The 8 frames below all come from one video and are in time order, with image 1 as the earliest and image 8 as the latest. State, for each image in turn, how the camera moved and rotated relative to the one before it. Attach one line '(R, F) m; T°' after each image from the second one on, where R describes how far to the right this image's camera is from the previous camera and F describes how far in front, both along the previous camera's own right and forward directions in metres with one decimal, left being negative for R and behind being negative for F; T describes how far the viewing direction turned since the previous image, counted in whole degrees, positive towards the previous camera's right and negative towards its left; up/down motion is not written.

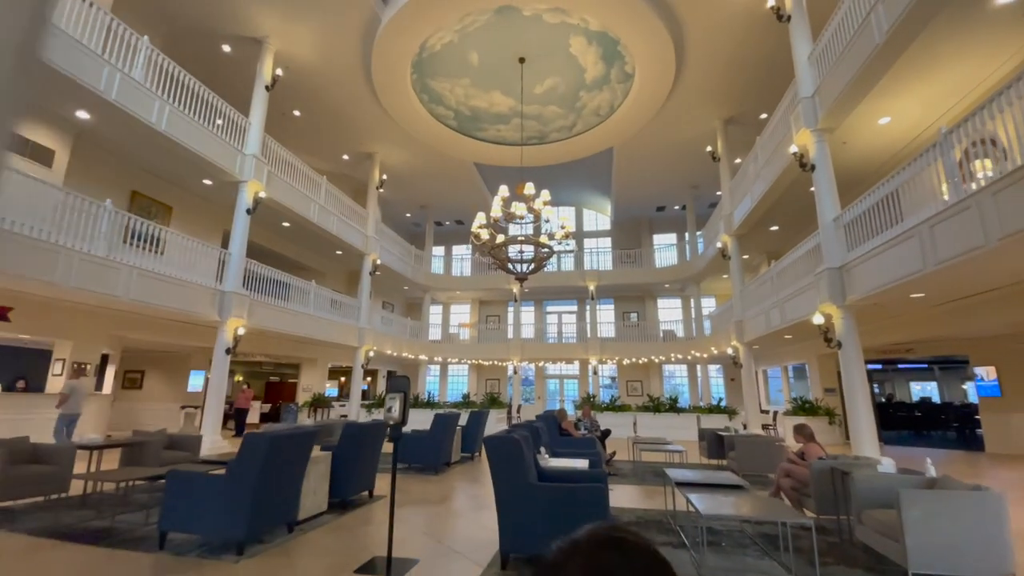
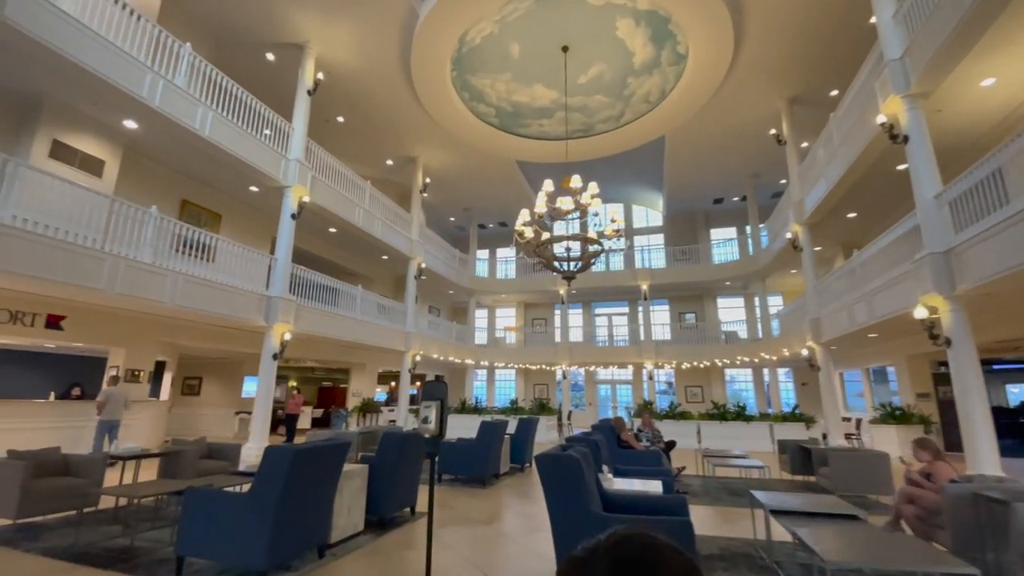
(0.0, +0.5) m; -6°
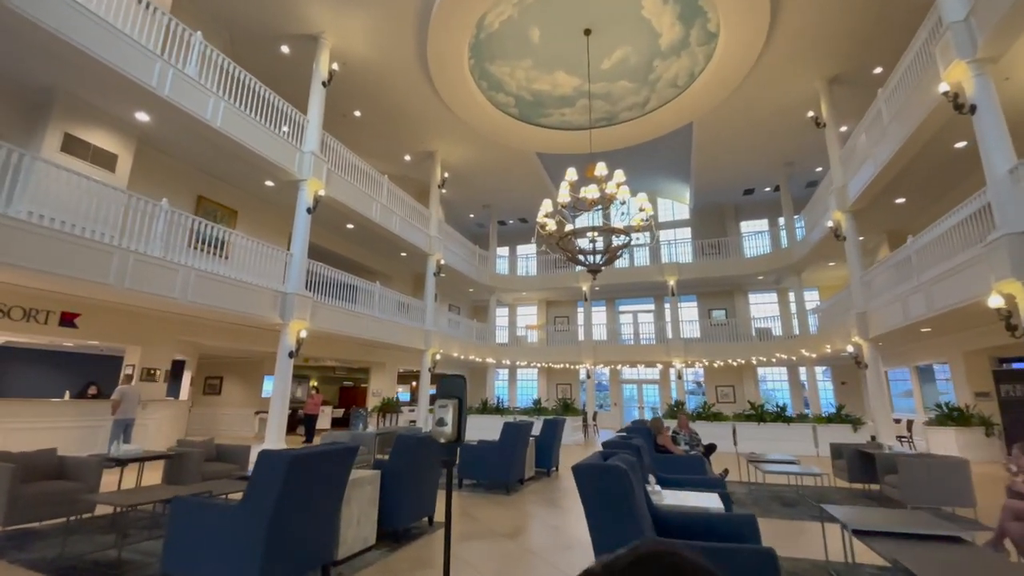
(0.0, +0.4) m; -2°
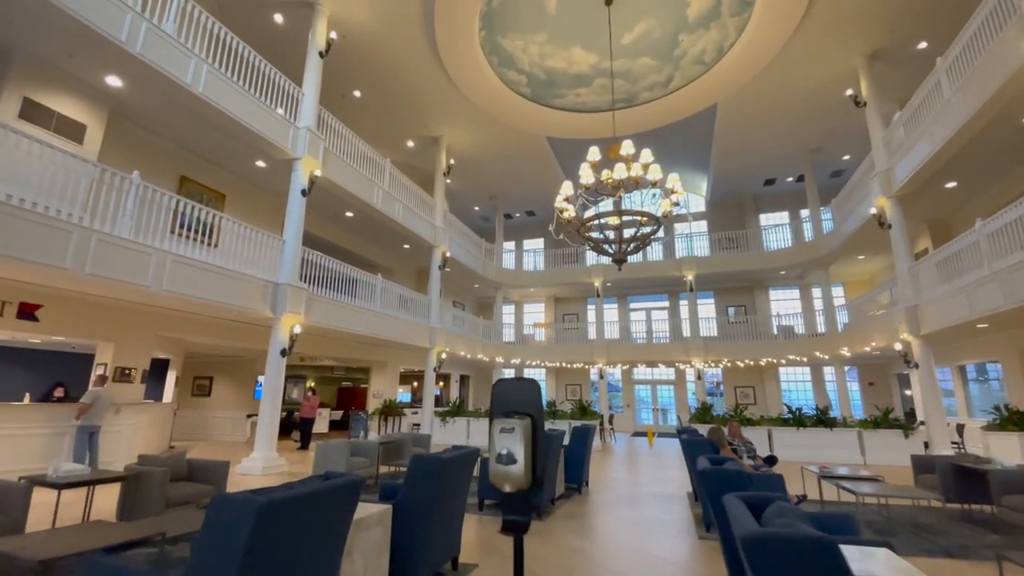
(-0.3, +0.8) m; 0°
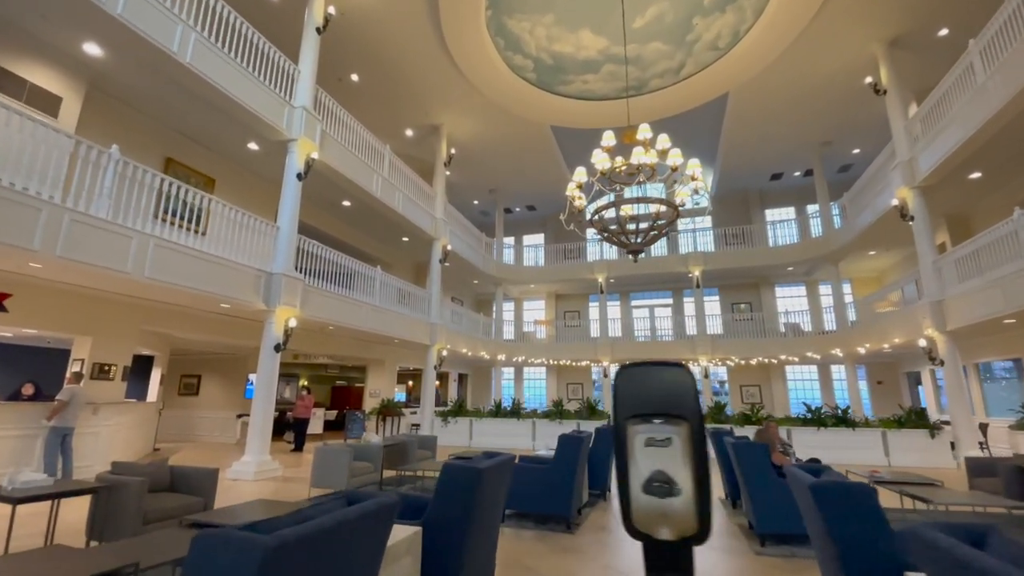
(-0.3, +0.4) m; +1°
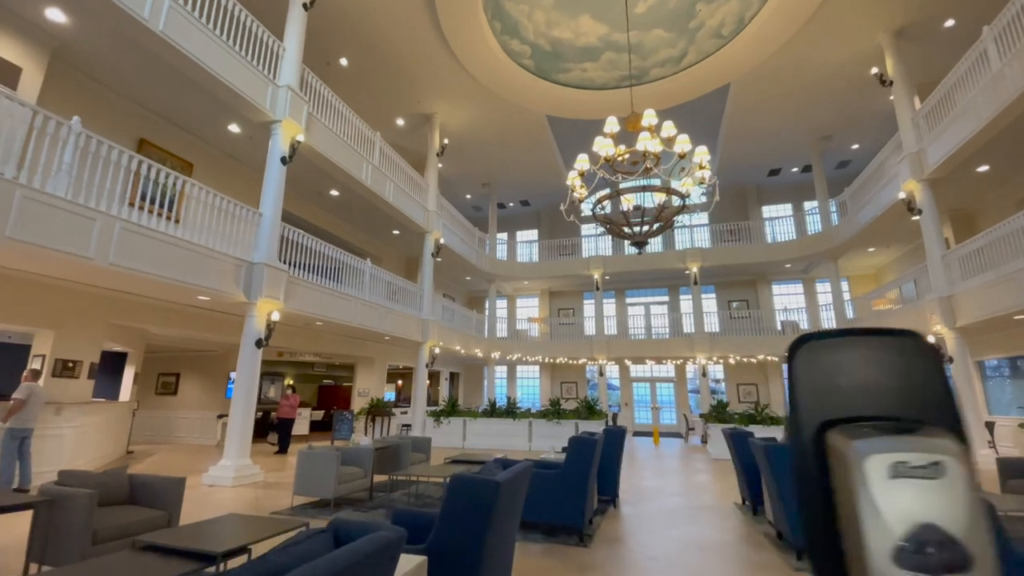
(-0.1, +0.4) m; +1°
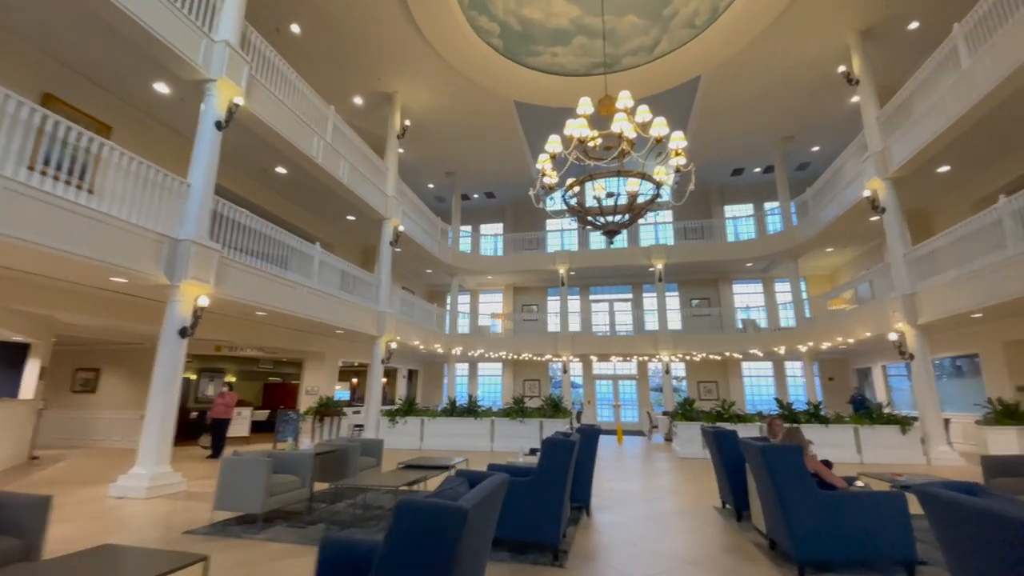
(0.0, +0.5) m; +5°
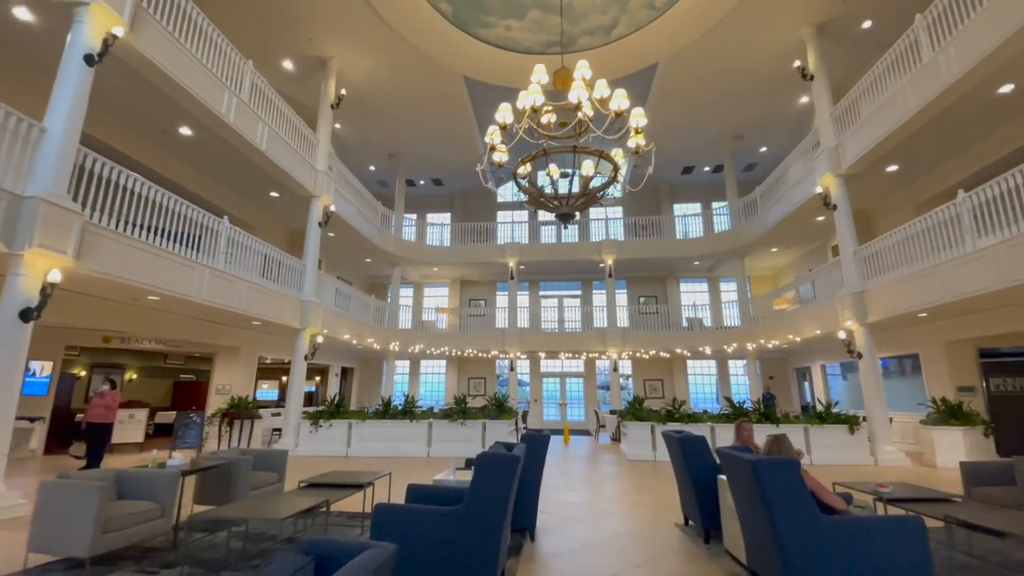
(+0.1, +0.7) m; +6°
